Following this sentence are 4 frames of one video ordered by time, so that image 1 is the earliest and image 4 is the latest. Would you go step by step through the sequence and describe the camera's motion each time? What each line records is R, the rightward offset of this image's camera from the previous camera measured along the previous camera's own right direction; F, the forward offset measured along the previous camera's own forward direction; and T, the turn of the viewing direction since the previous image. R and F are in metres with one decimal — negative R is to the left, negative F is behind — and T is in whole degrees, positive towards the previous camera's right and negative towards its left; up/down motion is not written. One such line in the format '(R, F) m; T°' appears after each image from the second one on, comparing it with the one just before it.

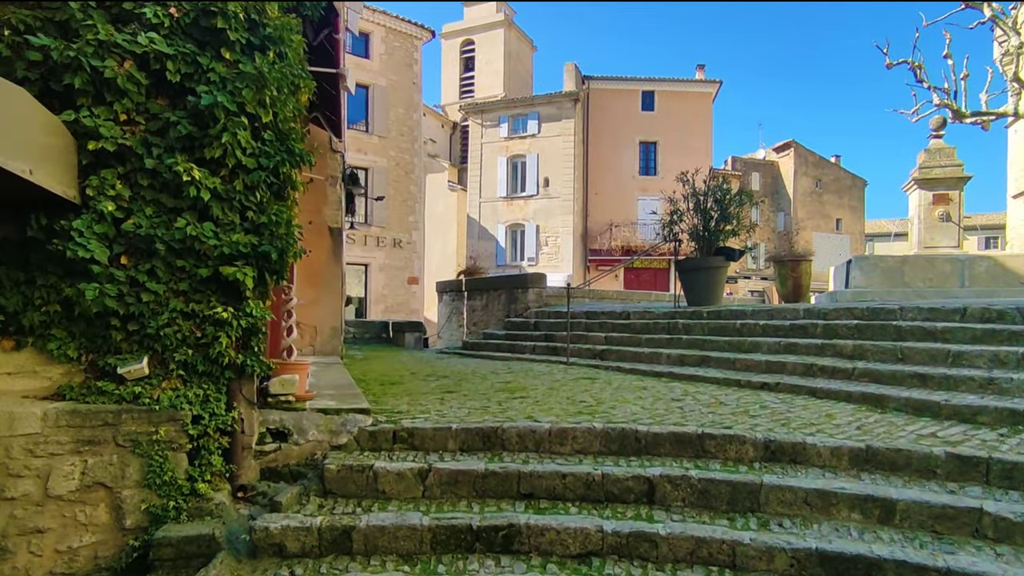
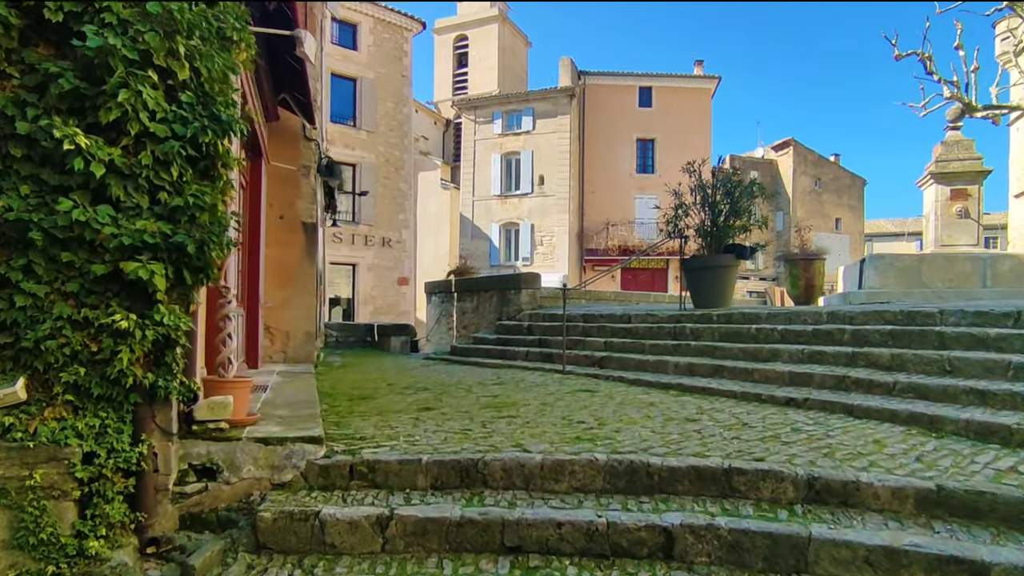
(+0.1, +0.7) m; 0°
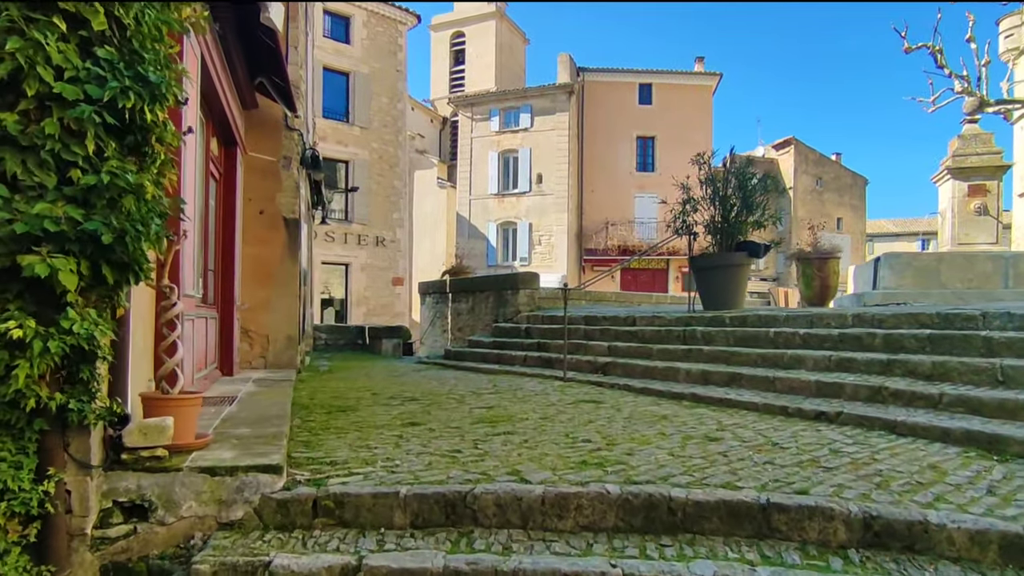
(0.0, +0.5) m; 0°
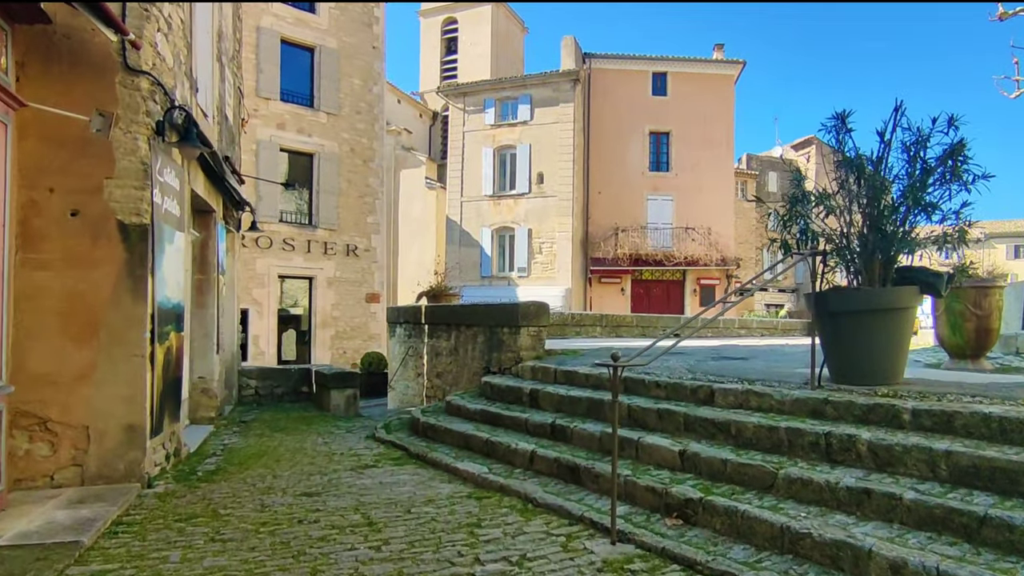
(0.0, +3.1) m; 0°
